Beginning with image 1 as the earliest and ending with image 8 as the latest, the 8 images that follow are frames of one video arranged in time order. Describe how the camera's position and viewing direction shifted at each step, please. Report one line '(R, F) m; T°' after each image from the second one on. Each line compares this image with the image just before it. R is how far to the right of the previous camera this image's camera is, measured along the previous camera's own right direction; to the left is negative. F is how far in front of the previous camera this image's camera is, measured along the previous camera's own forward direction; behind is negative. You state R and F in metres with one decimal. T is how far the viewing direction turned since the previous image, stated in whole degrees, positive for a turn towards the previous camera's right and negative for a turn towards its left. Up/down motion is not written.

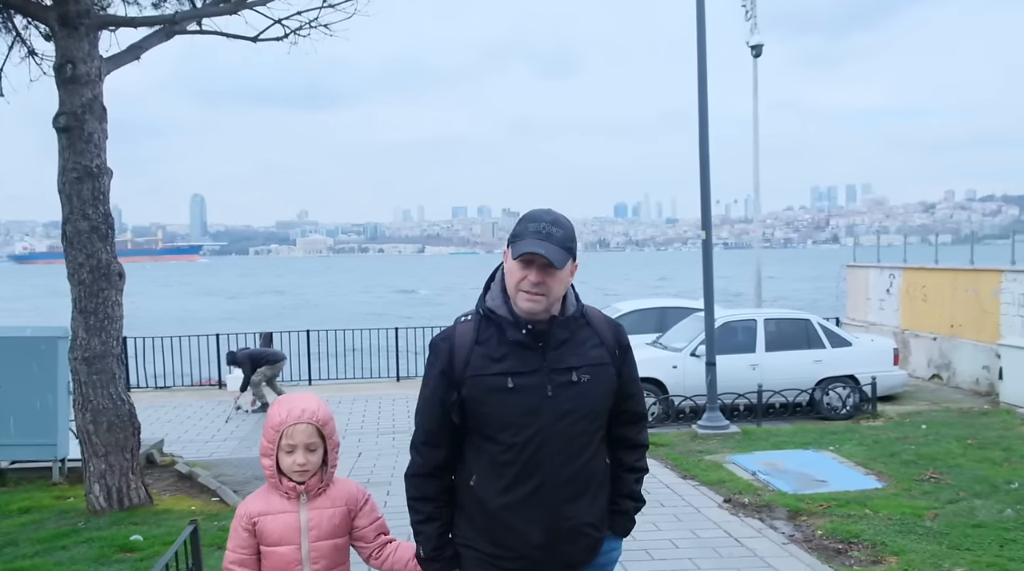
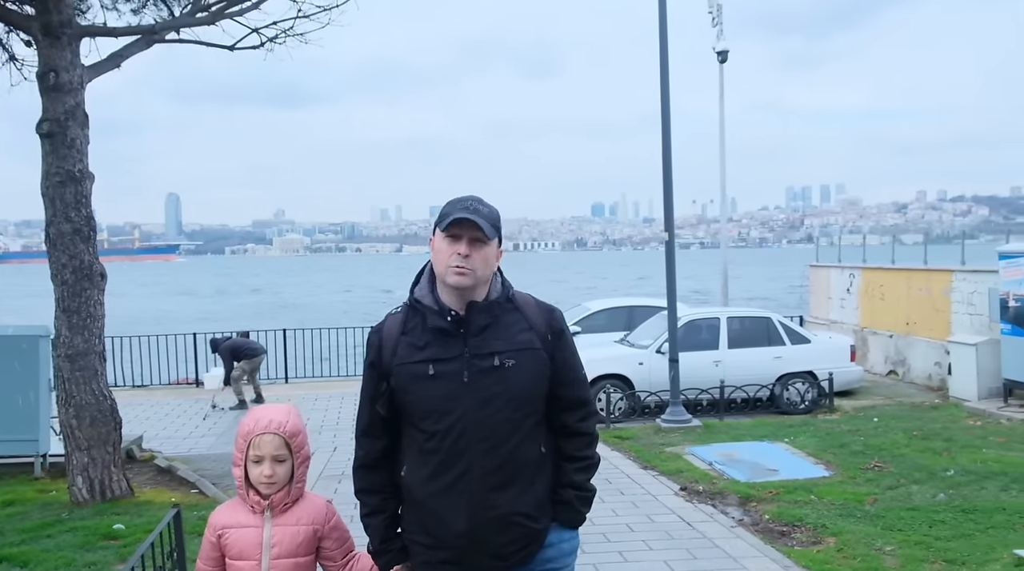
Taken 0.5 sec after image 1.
(+0.1, -0.4) m; +1°
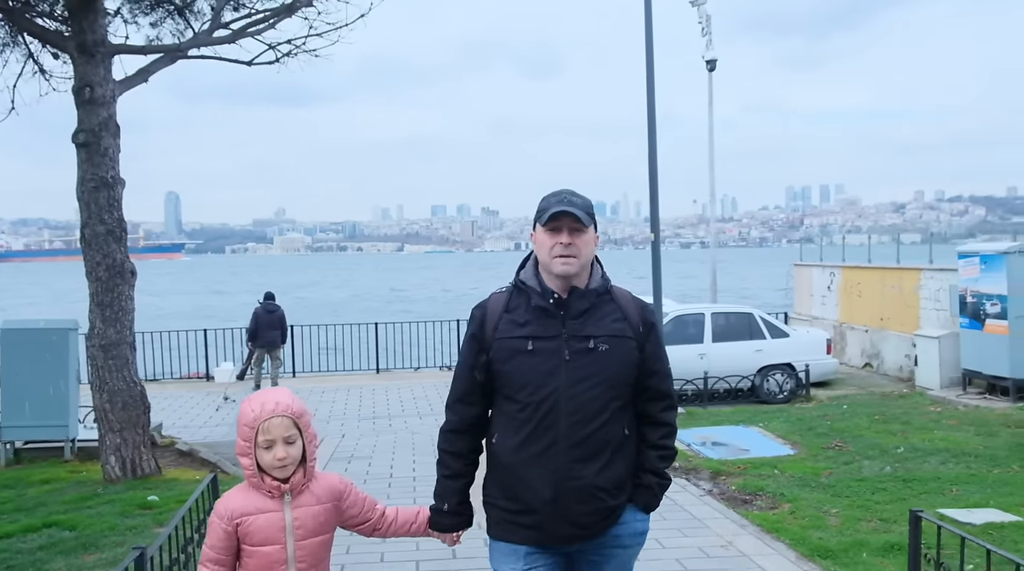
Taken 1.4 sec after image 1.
(+0.1, -0.8) m; 0°
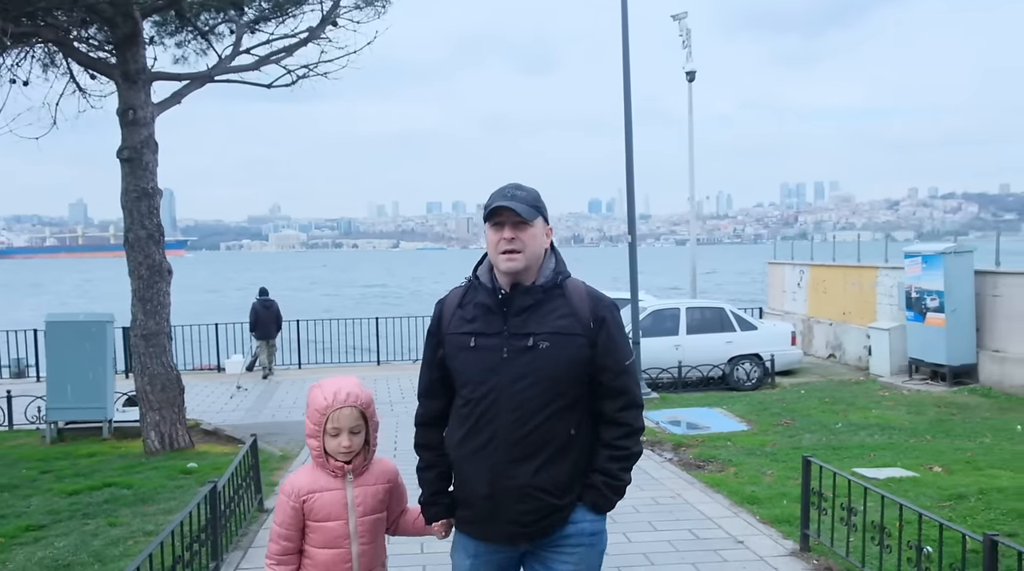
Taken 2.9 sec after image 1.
(+0.1, -1.3) m; 0°
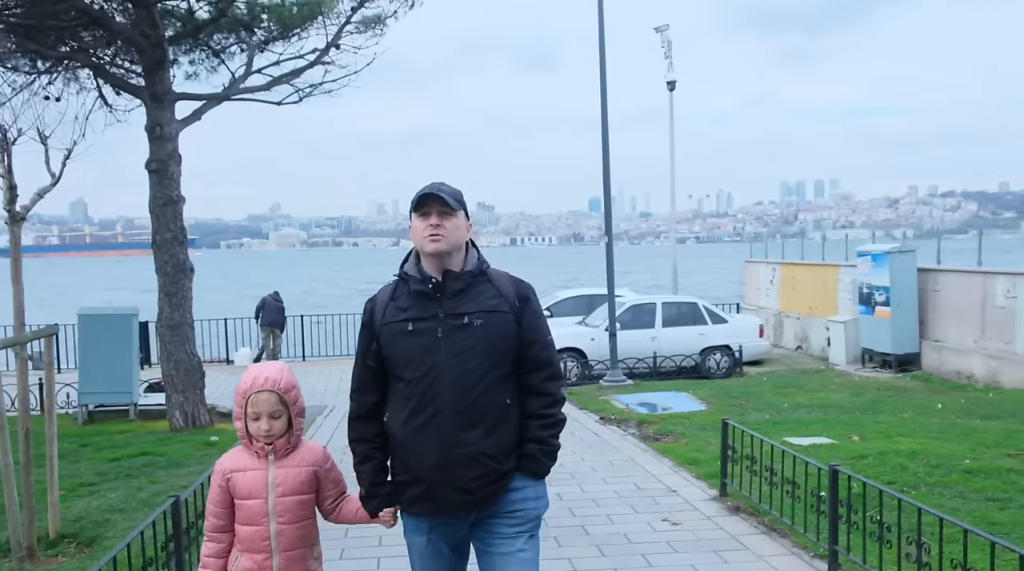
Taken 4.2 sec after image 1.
(+0.2, -1.3) m; 0°
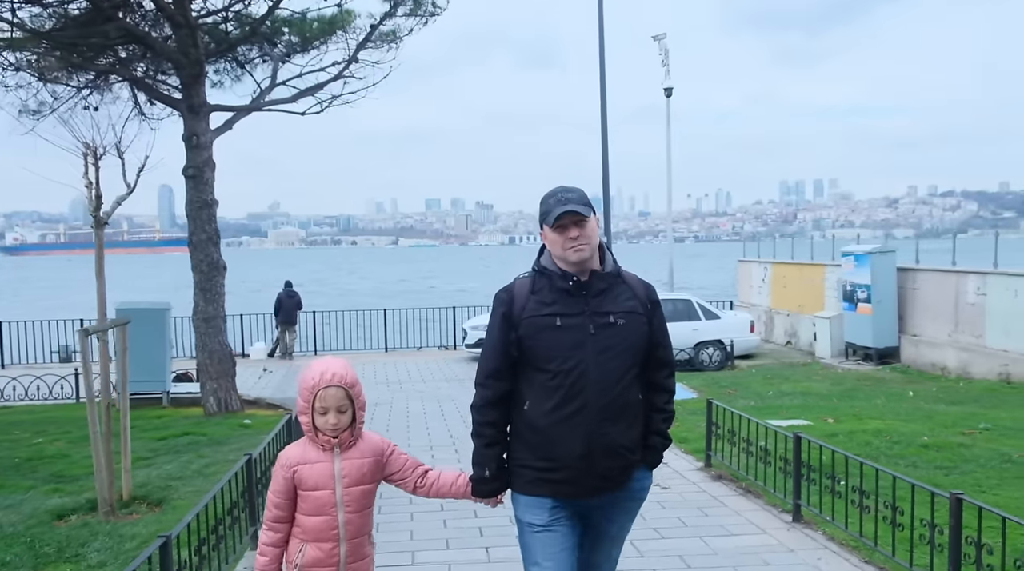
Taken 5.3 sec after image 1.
(-0.1, -1.0) m; 0°
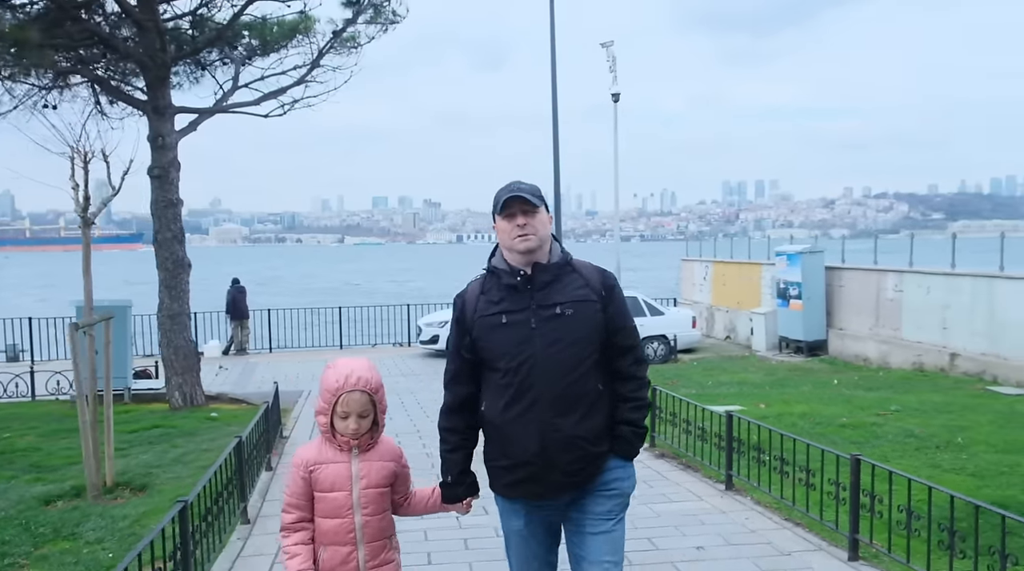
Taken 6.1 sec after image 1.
(-0.1, -0.7) m; +3°
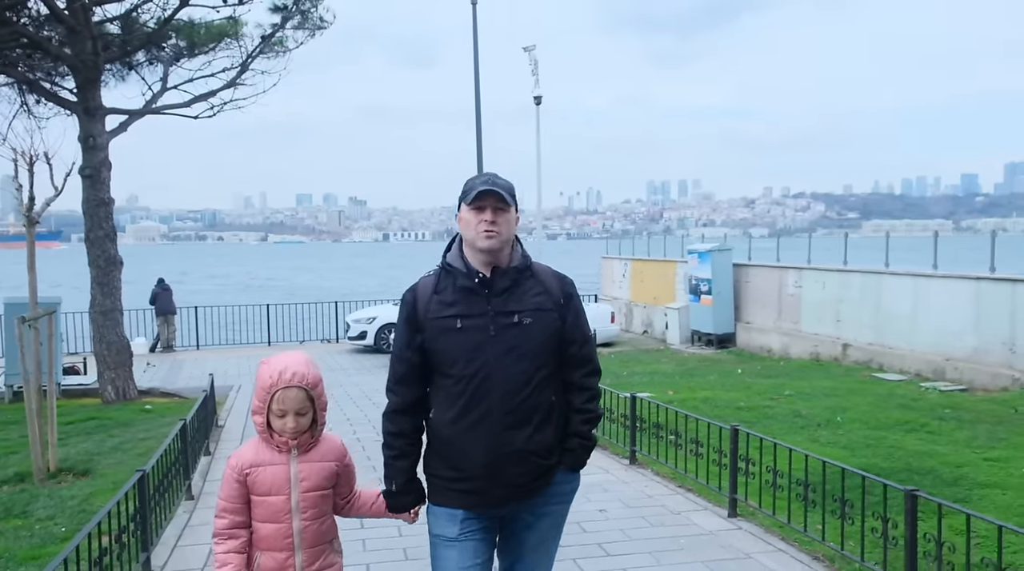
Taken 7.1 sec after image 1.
(0.0, -0.7) m; +4°
